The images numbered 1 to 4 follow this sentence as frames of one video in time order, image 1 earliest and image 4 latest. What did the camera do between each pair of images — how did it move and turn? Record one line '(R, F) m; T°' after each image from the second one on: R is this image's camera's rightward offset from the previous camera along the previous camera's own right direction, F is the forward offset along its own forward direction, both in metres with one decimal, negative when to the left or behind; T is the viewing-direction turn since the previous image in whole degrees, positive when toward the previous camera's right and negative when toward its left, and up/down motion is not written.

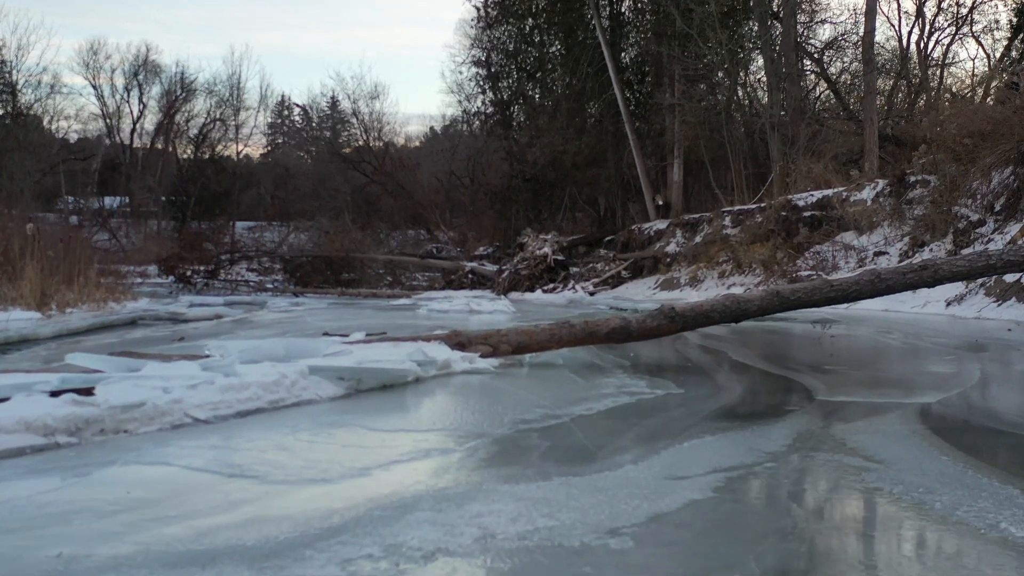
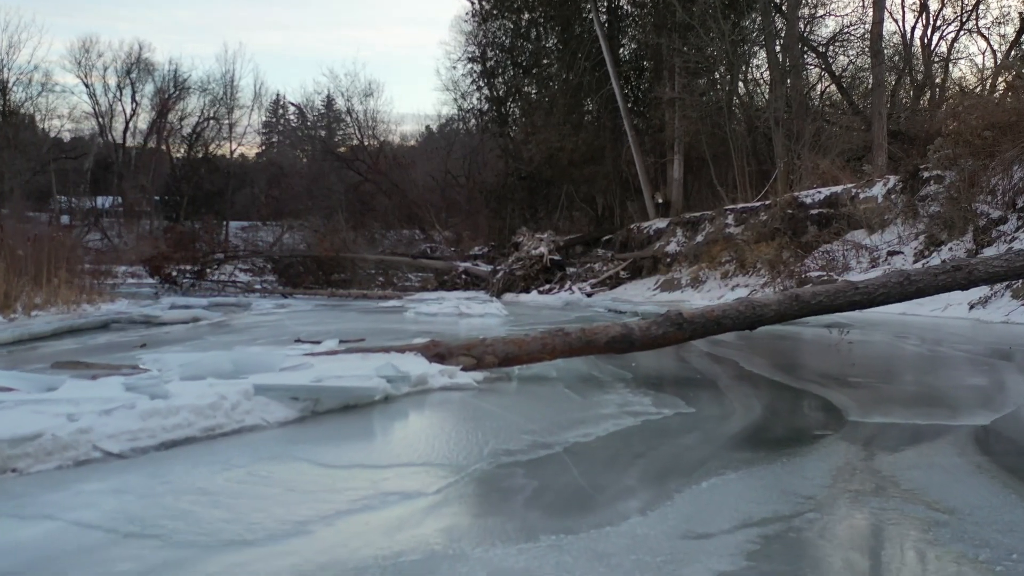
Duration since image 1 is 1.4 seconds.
(0.0, +0.6) m; 0°
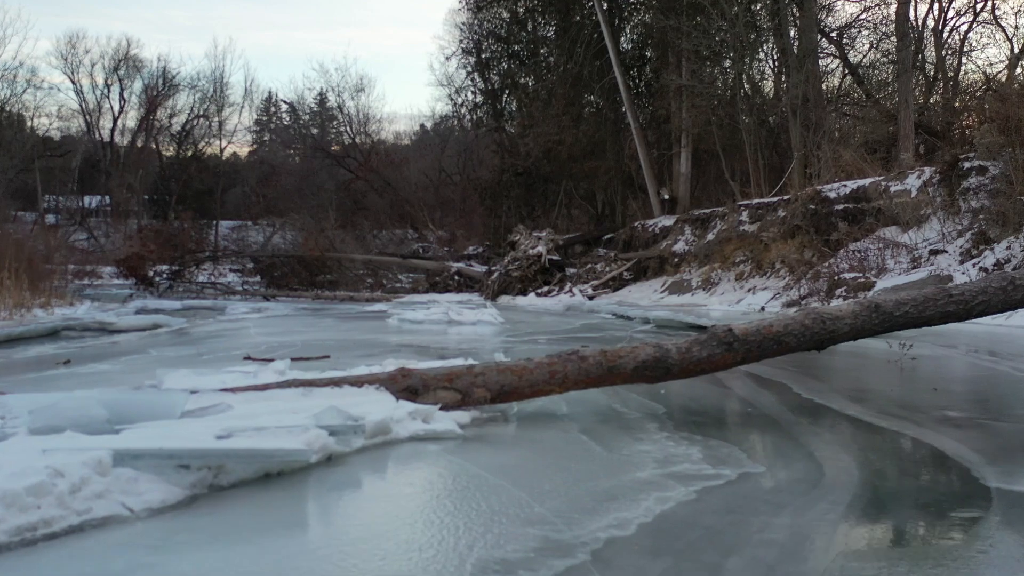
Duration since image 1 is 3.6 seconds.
(0.0, +1.2) m; 0°
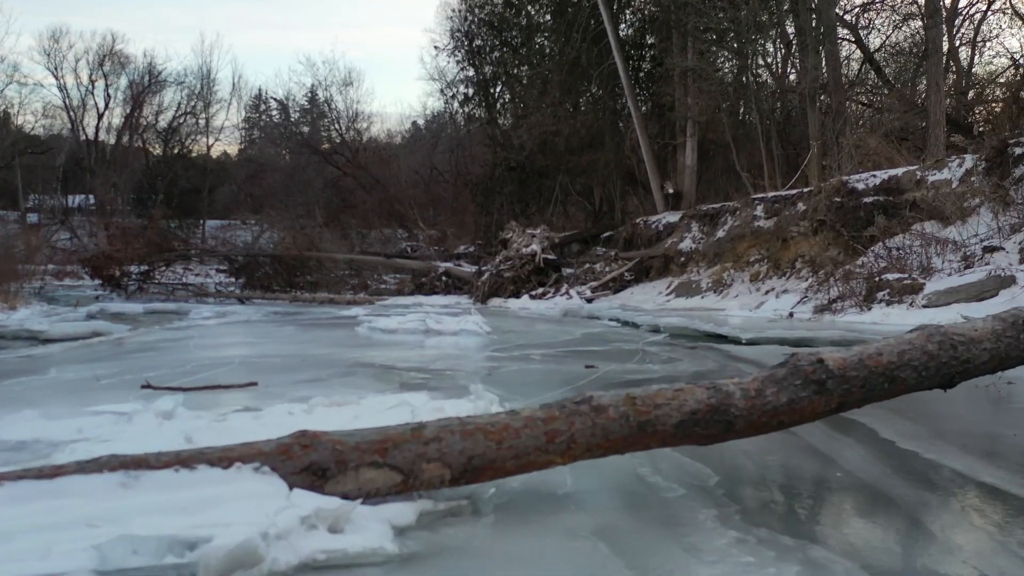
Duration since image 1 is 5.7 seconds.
(0.0, +1.3) m; 0°
